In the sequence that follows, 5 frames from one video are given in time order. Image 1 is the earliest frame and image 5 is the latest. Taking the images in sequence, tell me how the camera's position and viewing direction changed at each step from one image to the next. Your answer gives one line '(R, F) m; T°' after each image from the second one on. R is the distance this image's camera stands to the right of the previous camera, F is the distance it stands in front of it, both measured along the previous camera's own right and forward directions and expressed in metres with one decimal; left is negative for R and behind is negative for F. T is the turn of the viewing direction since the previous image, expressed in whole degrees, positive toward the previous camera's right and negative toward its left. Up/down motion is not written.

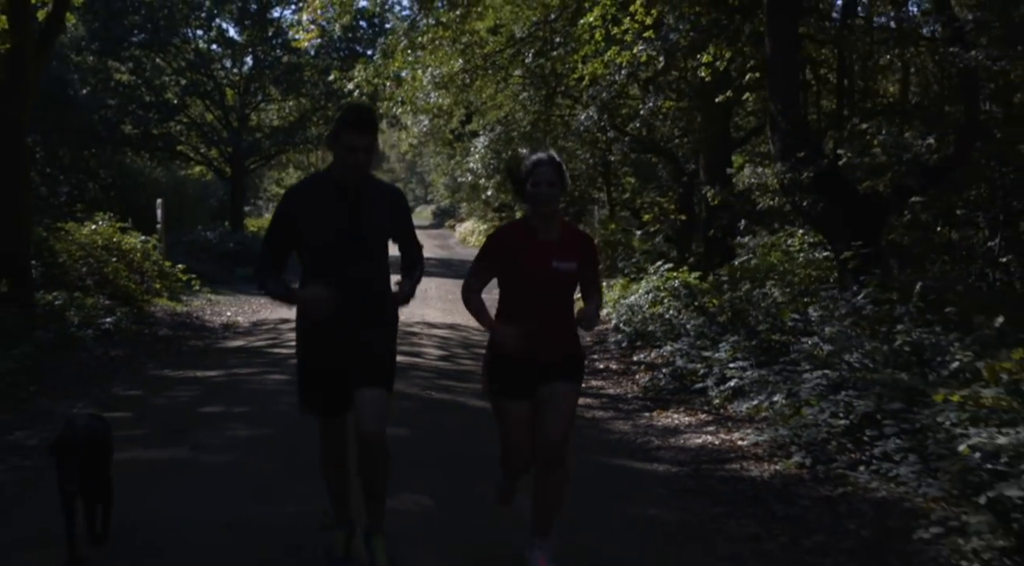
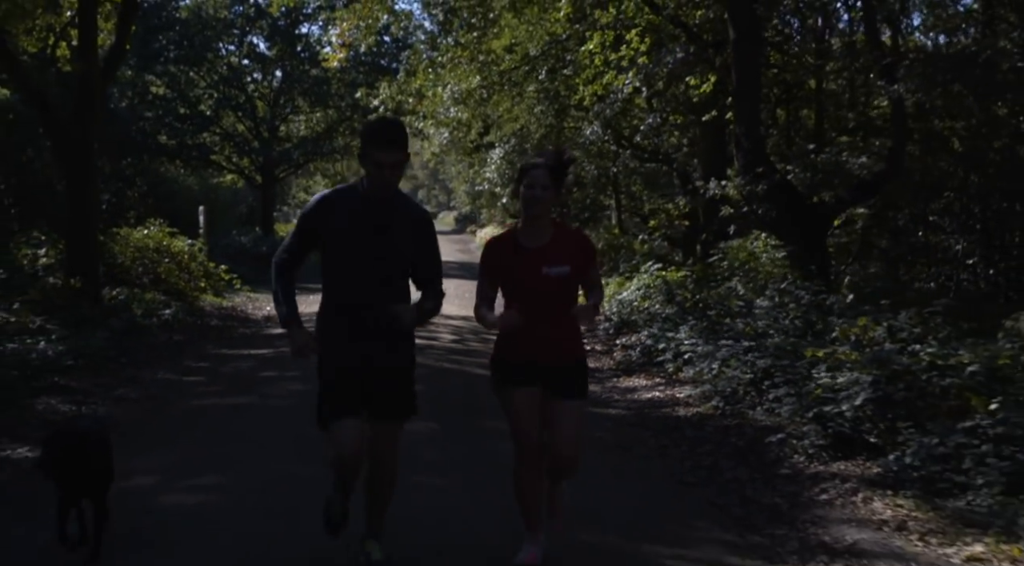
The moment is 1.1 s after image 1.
(+0.3, -2.4) m; -1°
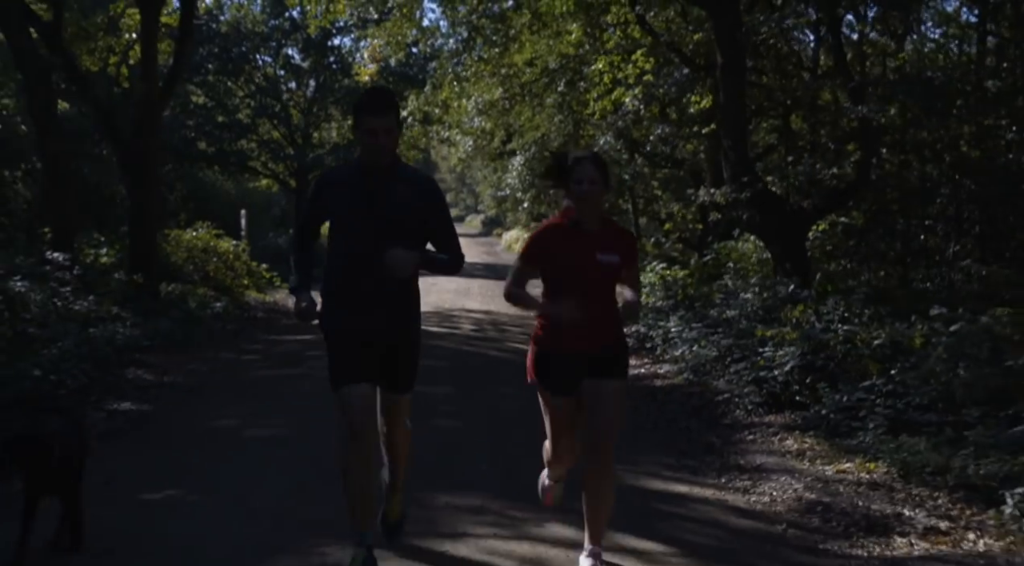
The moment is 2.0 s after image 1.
(+0.2, -2.0) m; -1°
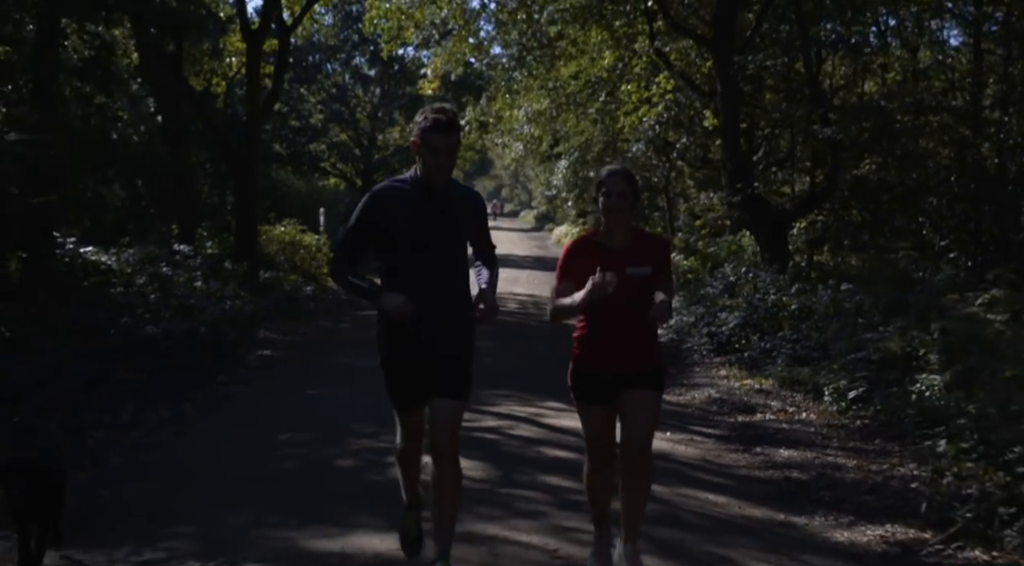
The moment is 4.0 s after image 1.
(+0.3, -4.1) m; -3°
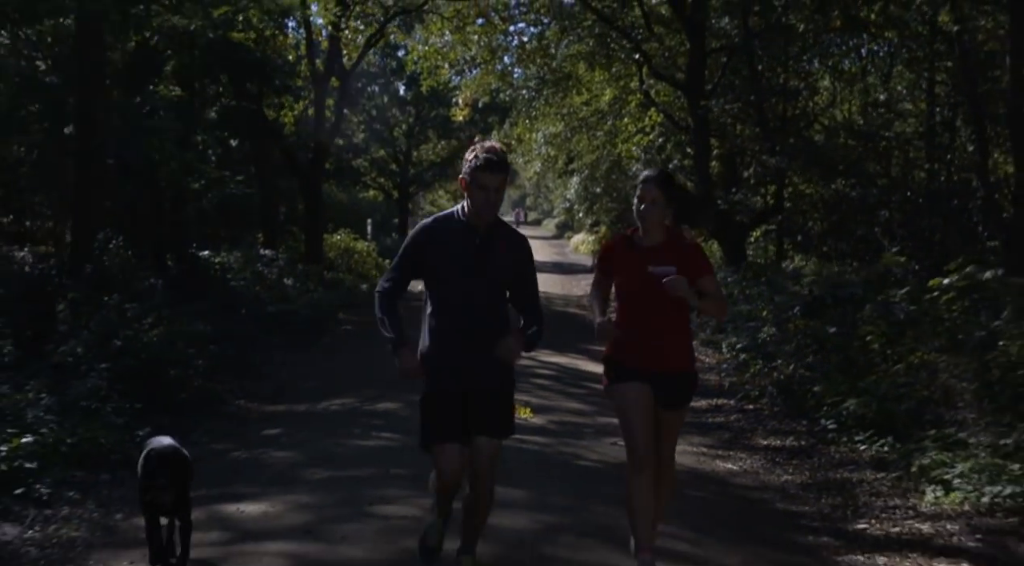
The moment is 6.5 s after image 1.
(+0.2, -5.5) m; -1°
